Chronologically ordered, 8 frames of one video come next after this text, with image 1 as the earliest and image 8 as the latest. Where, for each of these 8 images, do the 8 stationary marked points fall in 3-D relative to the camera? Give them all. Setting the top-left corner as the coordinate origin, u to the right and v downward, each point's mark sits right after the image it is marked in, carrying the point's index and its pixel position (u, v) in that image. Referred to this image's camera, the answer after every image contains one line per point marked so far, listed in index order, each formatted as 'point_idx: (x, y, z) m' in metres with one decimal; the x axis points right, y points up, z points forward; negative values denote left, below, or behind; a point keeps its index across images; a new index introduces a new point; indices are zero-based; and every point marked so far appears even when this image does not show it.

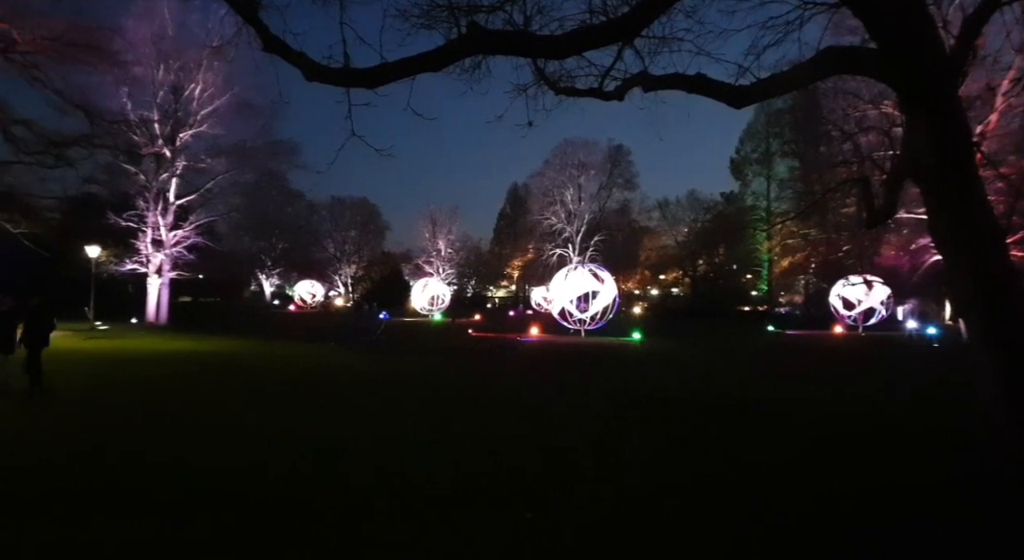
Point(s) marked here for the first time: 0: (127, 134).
0: (-11.6, +4.9, +18.8) m
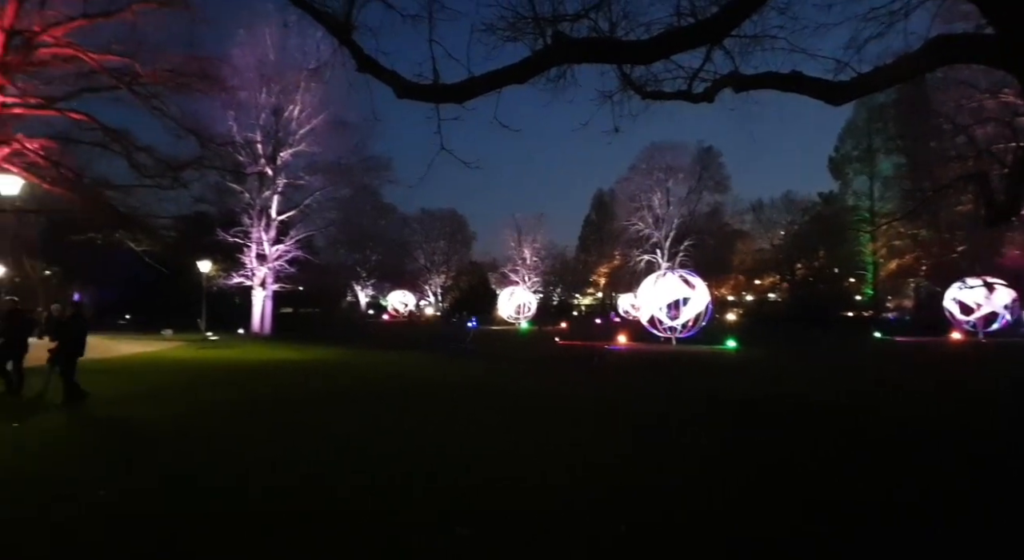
0: (-9.5, +4.5, +20.5) m
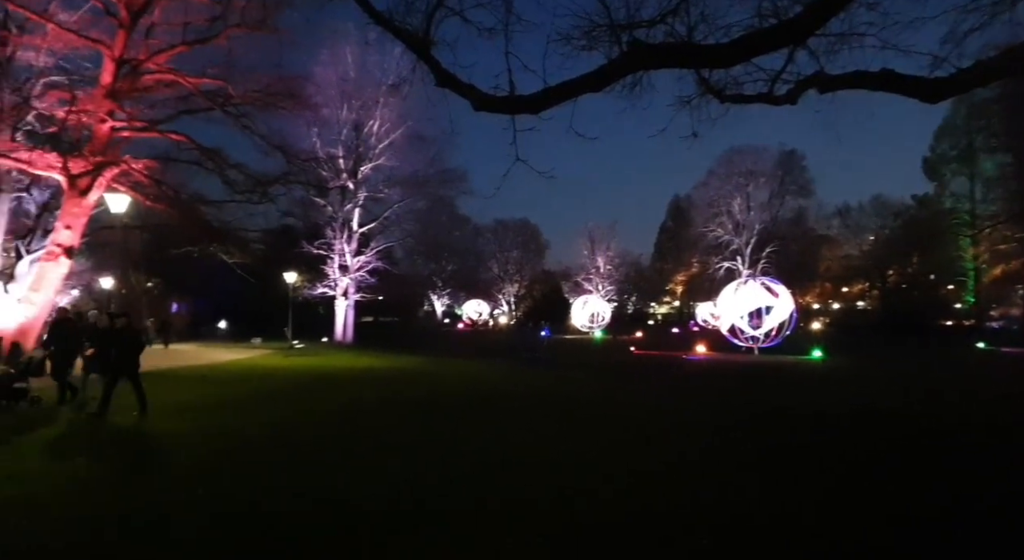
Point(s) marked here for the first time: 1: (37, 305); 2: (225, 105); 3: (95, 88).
0: (-7.3, +4.1, +21.7) m
1: (-13.8, -0.7, +16.8) m
2: (-9.0, +5.4, +18.1) m
3: (-11.6, +5.3, +16.0) m
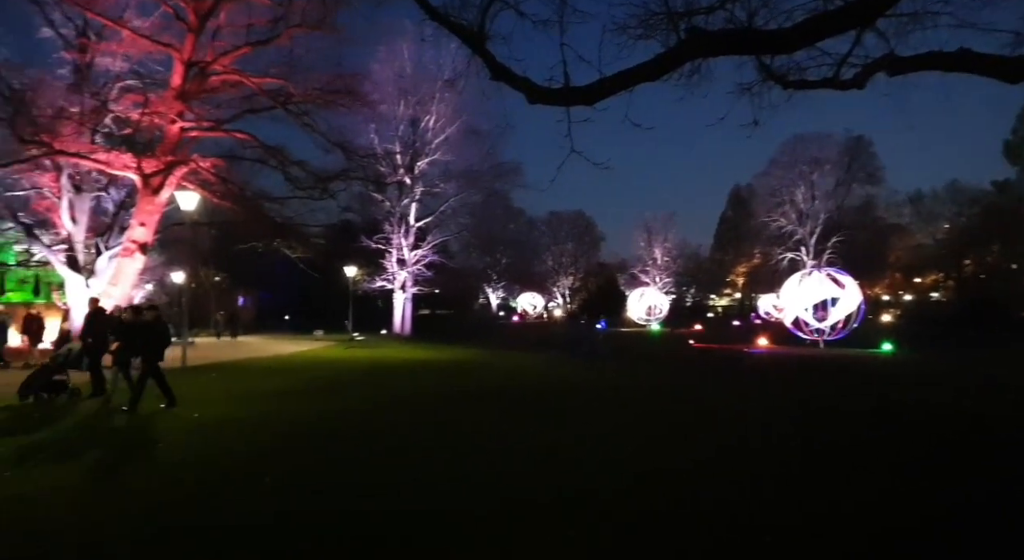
0: (-5.2, +4.3, +22.0) m
1: (-12.2, -0.6, +17.8) m
2: (-7.3, +5.6, +18.6) m
3: (-10.0, +5.5, +16.7) m
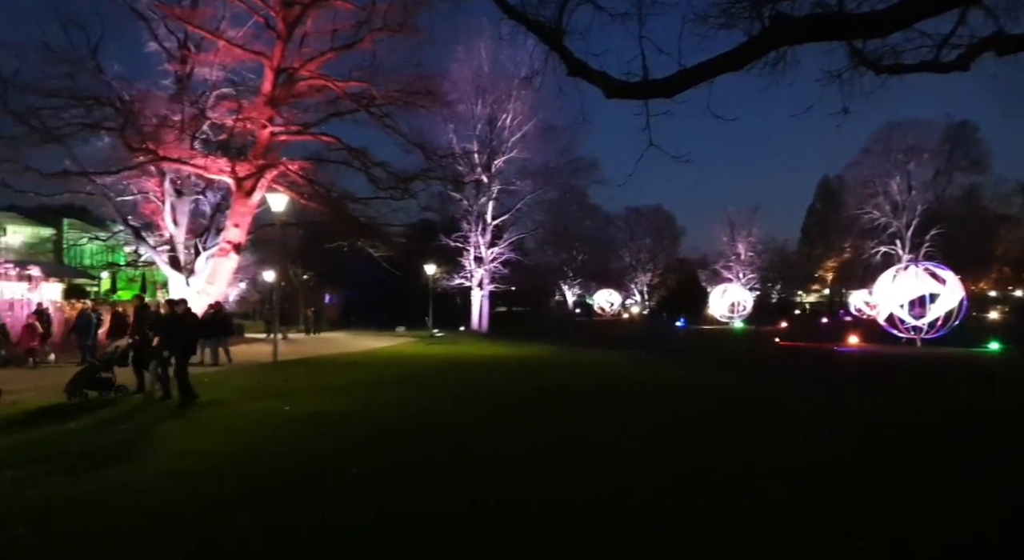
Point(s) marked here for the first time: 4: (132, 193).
0: (-2.2, +4.4, +22.0) m
1: (-9.7, -0.5, +18.8) m
2: (-4.7, +5.7, +18.9) m
3: (-7.7, +5.5, +17.5) m
4: (-13.1, +3.0, +19.8) m
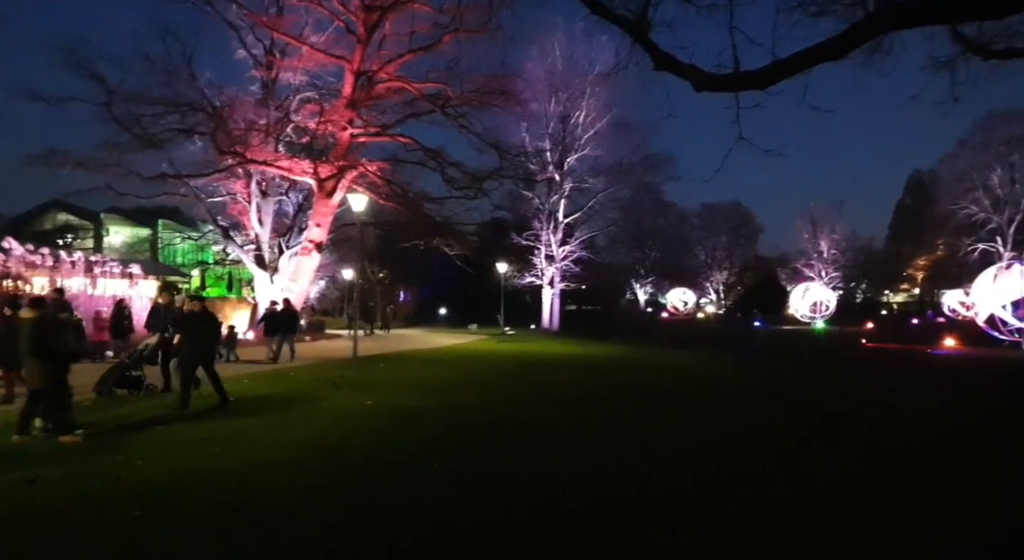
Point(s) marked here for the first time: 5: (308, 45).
0: (+0.6, +4.4, +21.7) m
1: (-7.3, -0.4, +19.5) m
2: (-2.3, +5.7, +19.0) m
3: (-5.4, +5.6, +17.9) m
4: (-10.5, +3.1, +20.9) m
5: (-6.0, +6.9, +17.0) m
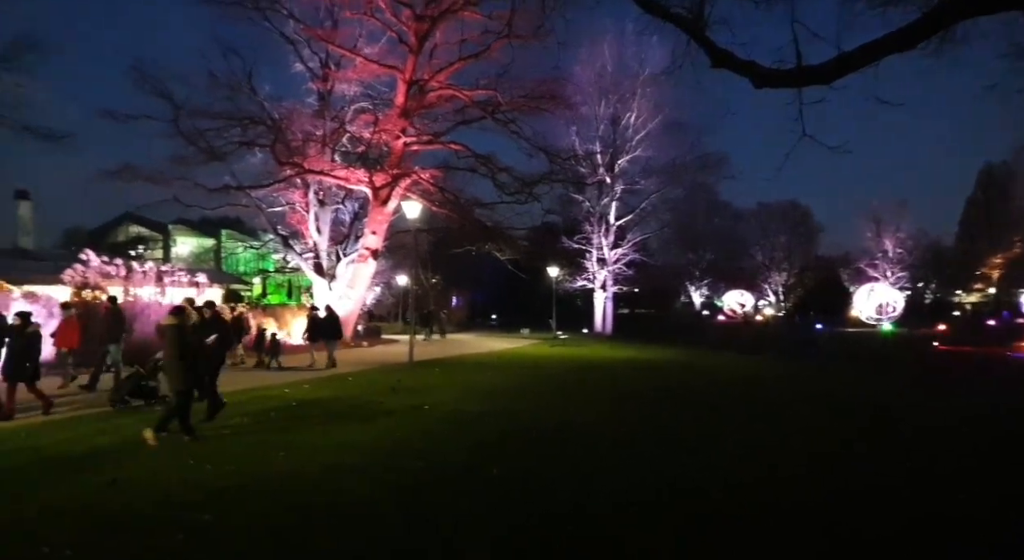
0: (+2.5, +4.2, +21.5) m
1: (-5.5, -0.7, +19.9) m
2: (-0.6, +5.5, +19.0) m
3: (-3.8, +5.4, +18.2) m
4: (-8.6, +2.8, +21.6) m
5: (-4.6, +6.7, +17.4) m
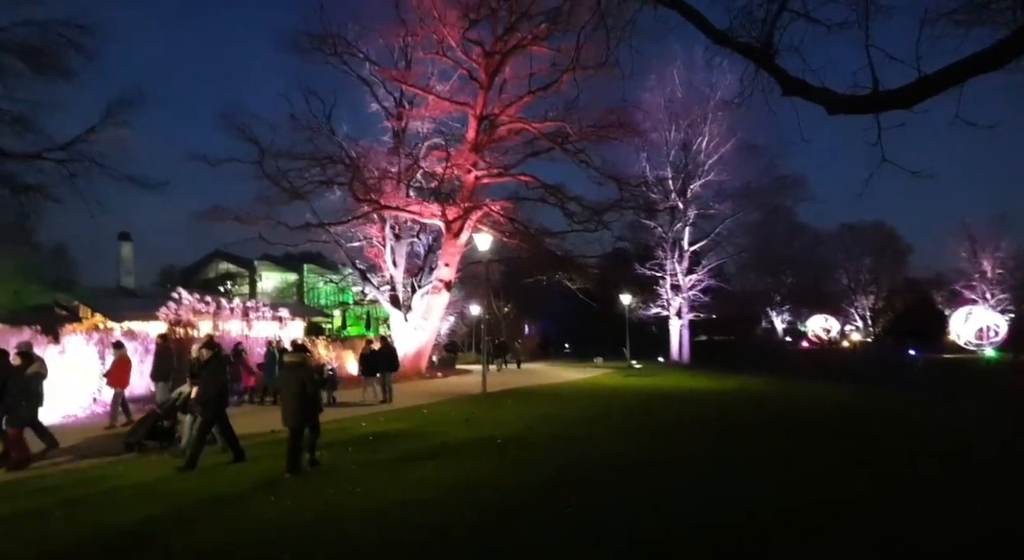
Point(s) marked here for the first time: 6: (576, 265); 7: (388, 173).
0: (+5.1, +3.2, +20.9) m
1: (-2.9, -1.8, +20.1) m
2: (+1.7, +4.6, +18.9) m
3: (-1.6, +4.4, +18.5) m
4: (-5.9, +1.6, +22.3) m
5: (-2.5, +5.8, +17.9) m
6: (+2.0, +0.5, +17.6) m
7: (-3.8, +3.3, +17.8) m
